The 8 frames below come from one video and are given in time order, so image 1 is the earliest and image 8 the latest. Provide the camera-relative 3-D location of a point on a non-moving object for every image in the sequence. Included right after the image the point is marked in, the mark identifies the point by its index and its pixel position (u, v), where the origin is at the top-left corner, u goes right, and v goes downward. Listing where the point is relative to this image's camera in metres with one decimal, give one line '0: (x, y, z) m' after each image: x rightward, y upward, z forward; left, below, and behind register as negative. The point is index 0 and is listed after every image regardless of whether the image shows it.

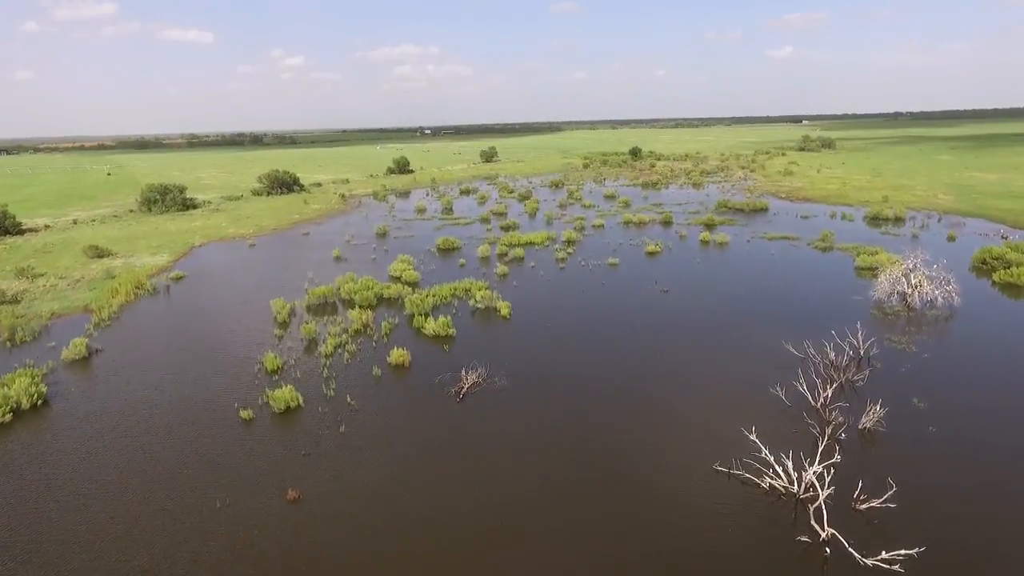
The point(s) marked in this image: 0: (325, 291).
0: (-6.2, -0.1, +19.6) m
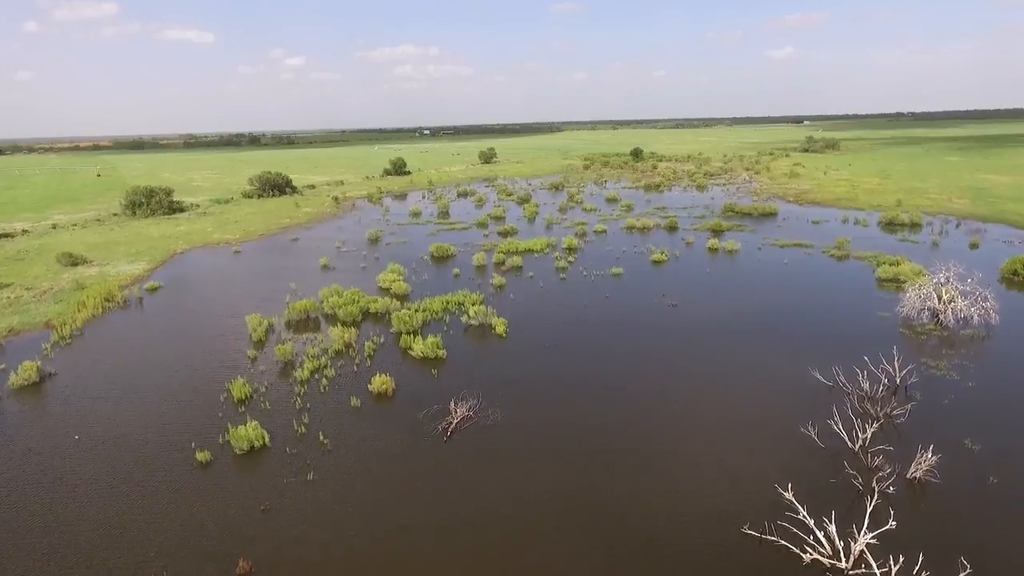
0: (-6.3, -0.5, +18.2) m
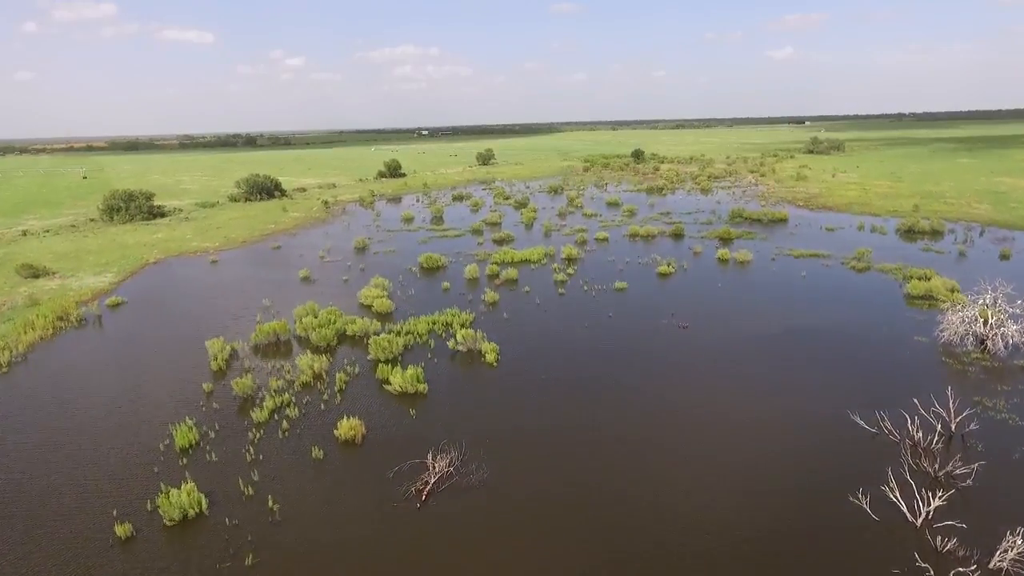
0: (-6.5, -1.1, +16.4) m
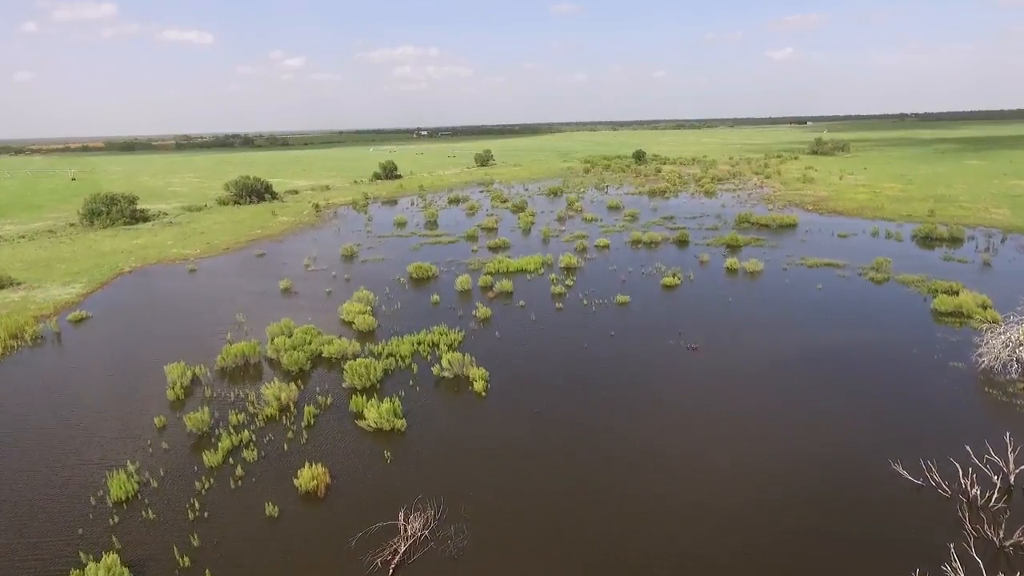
0: (-6.7, -1.5, +14.9) m
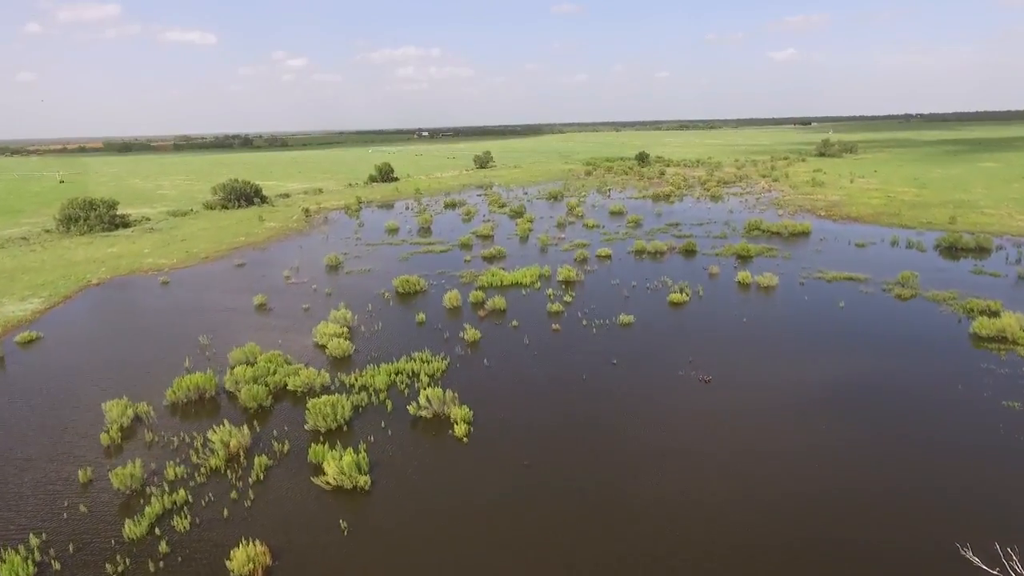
0: (-6.9, -2.0, +13.2) m
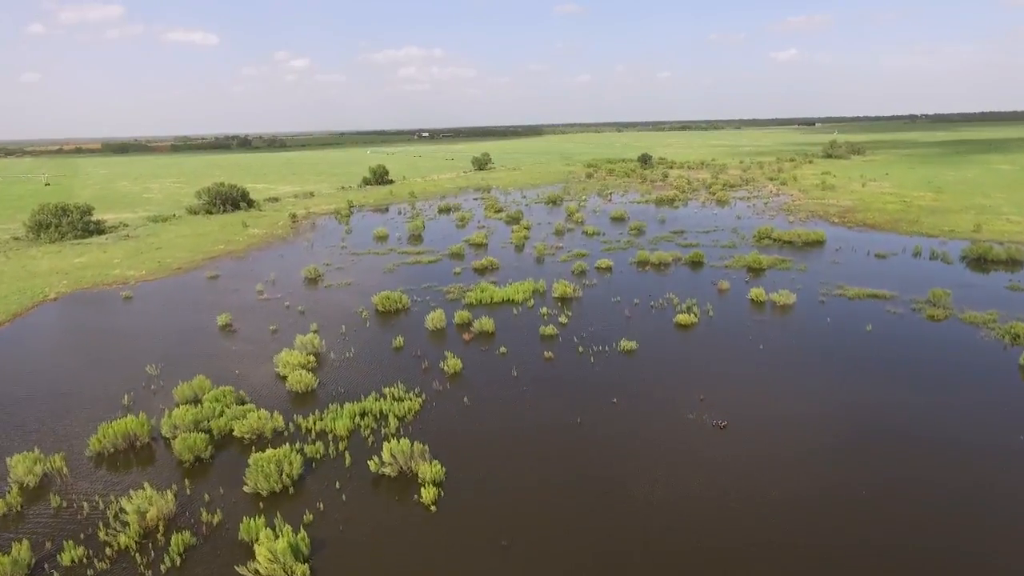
0: (-7.3, -2.6, +11.4) m
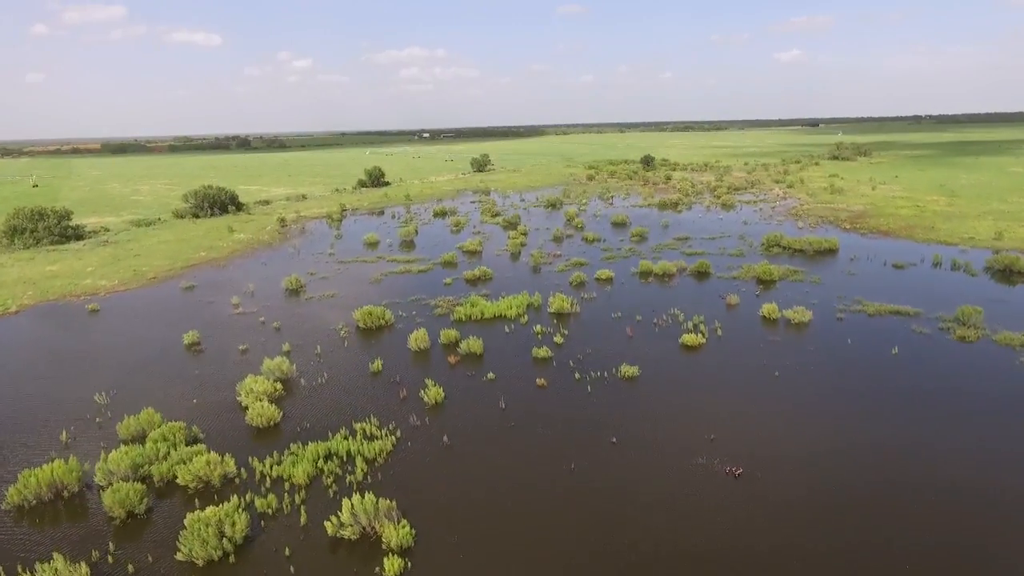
0: (-7.5, -3.0, +9.9) m
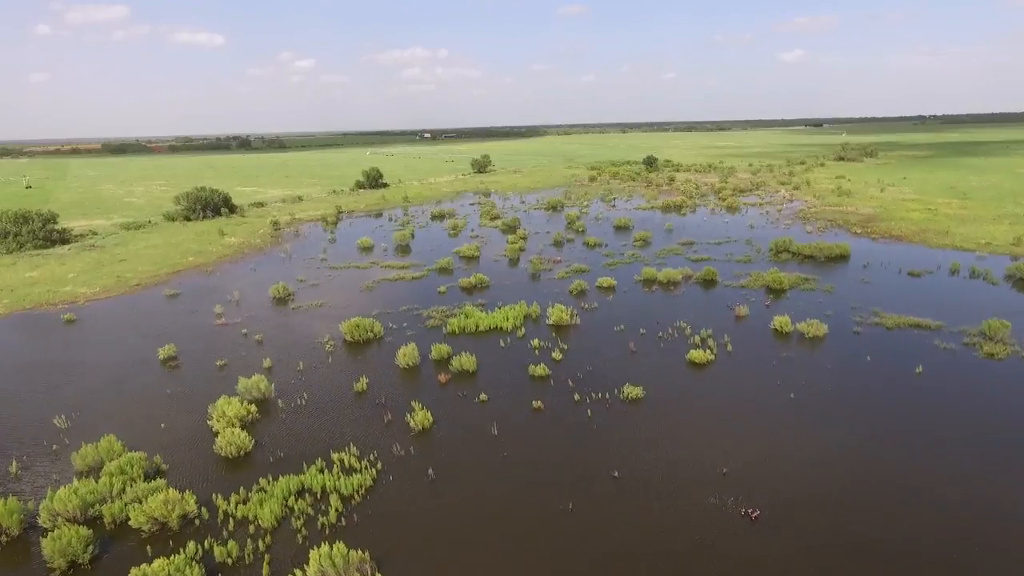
0: (-7.7, -3.4, +8.9) m
